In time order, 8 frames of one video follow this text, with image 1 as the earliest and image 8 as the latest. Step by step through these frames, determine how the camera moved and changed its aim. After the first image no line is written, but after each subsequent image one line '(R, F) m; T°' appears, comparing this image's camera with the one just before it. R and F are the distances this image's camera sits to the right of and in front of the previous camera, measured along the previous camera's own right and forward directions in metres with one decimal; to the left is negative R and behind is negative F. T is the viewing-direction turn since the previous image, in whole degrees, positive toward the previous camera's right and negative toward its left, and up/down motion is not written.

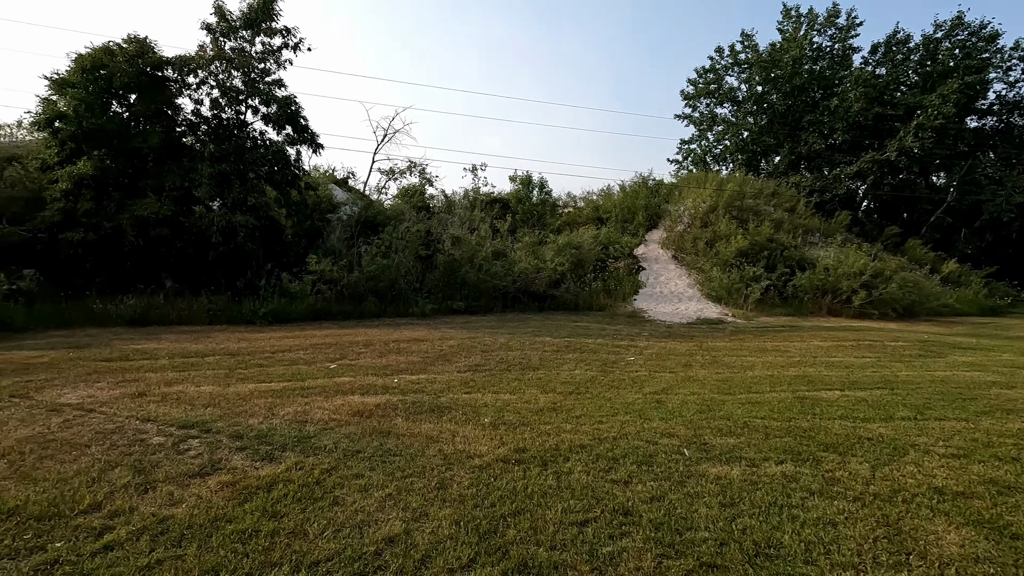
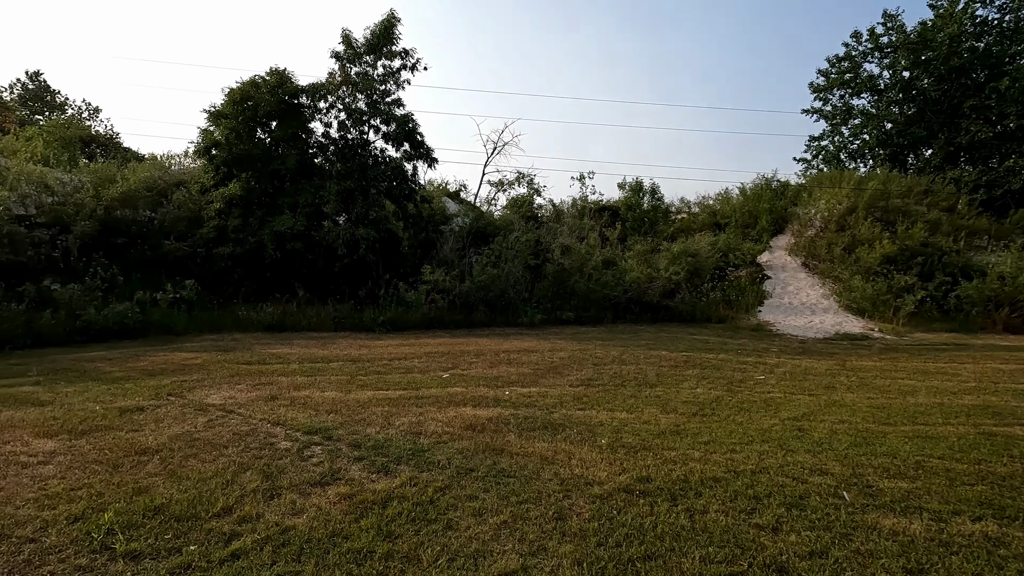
(-0.1, +0.2) m; -11°
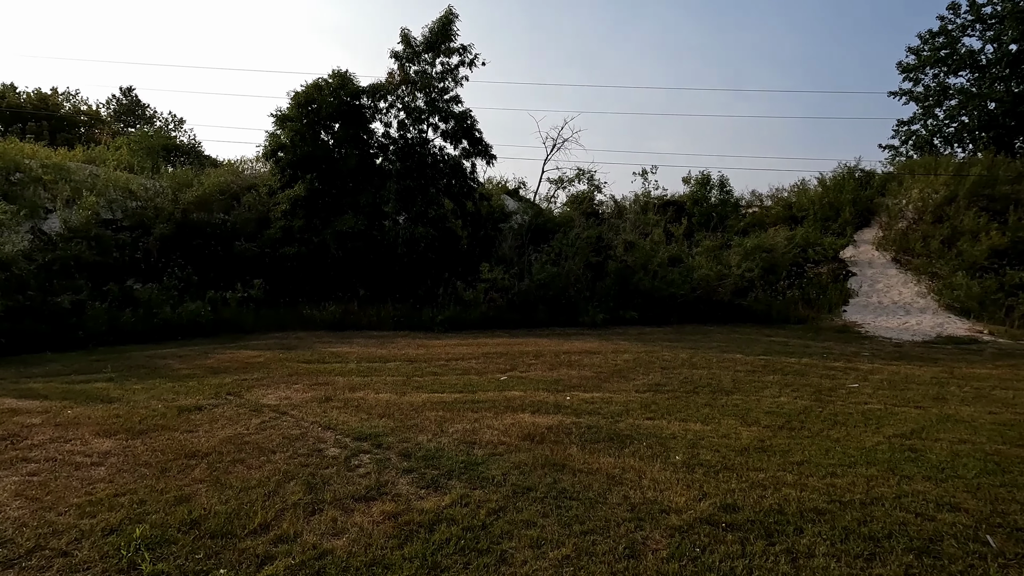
(0.0, +0.4) m; -6°
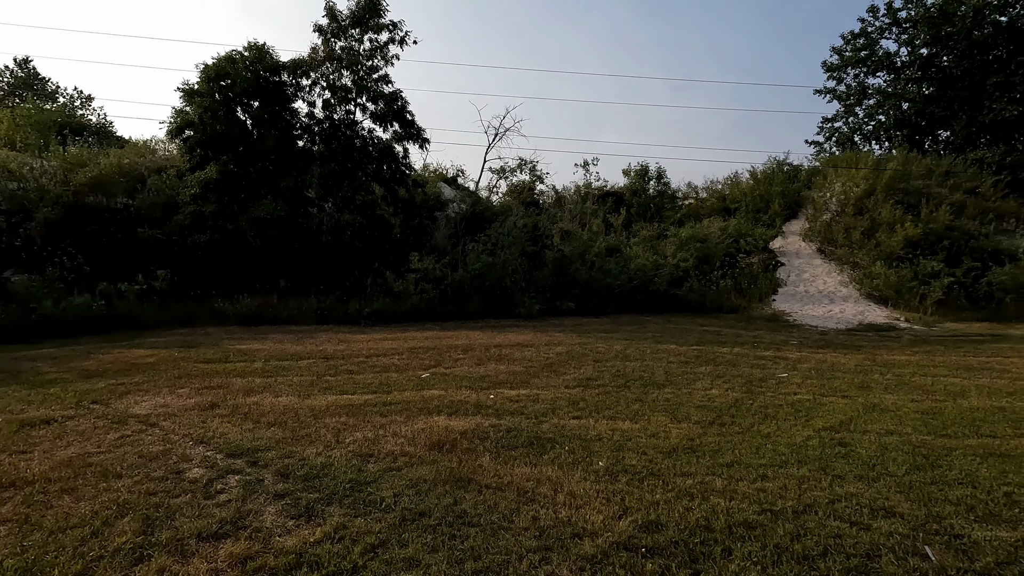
(+0.3, +0.5) m; +6°
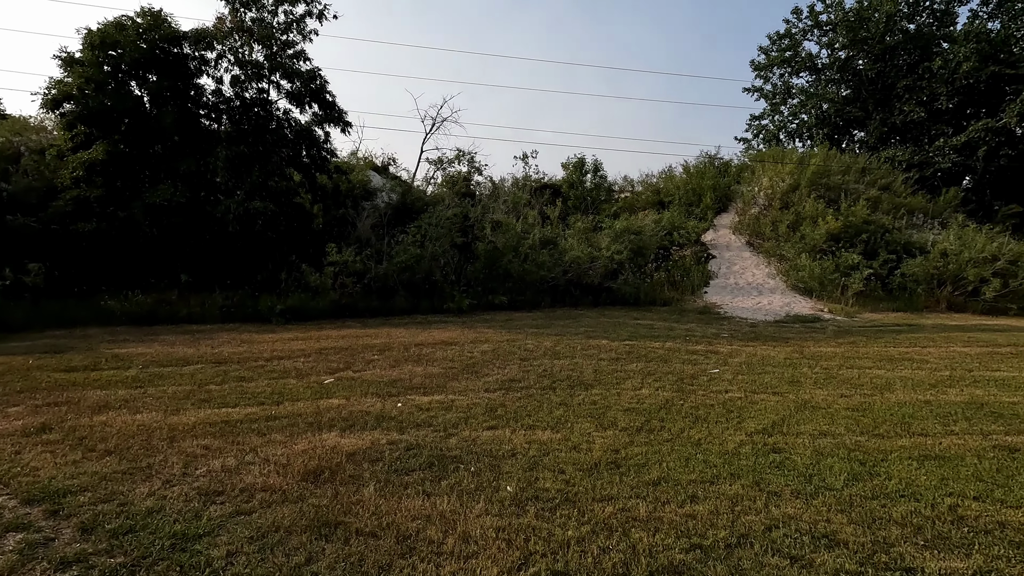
(+0.3, +0.6) m; +6°
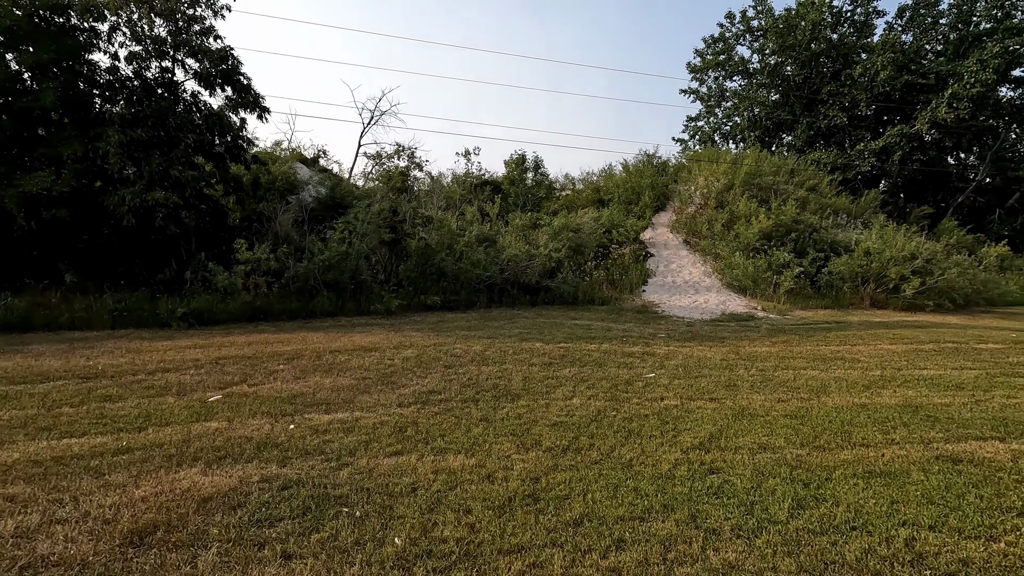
(+0.3, +0.5) m; +6°
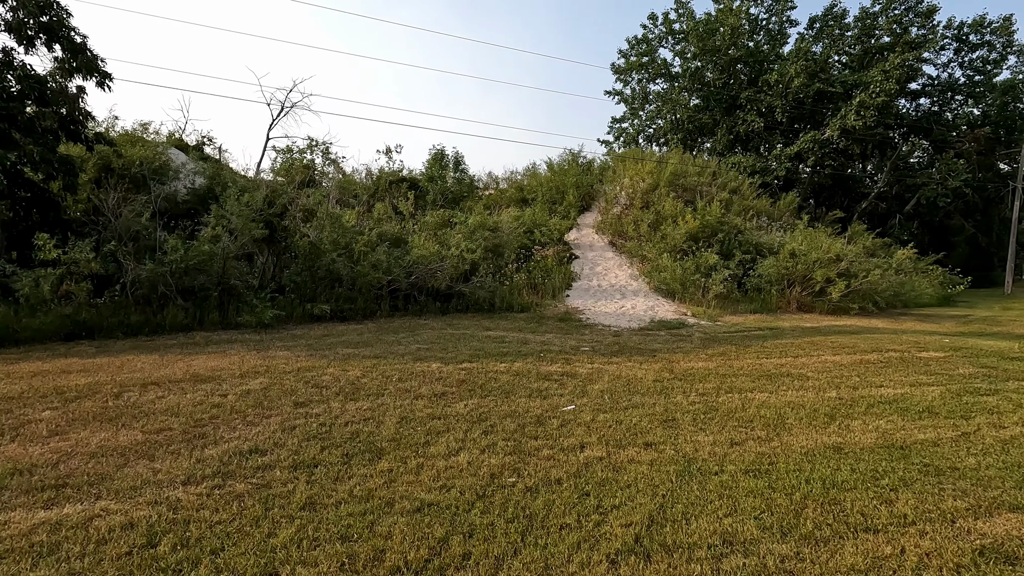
(+0.5, +1.4) m; +7°
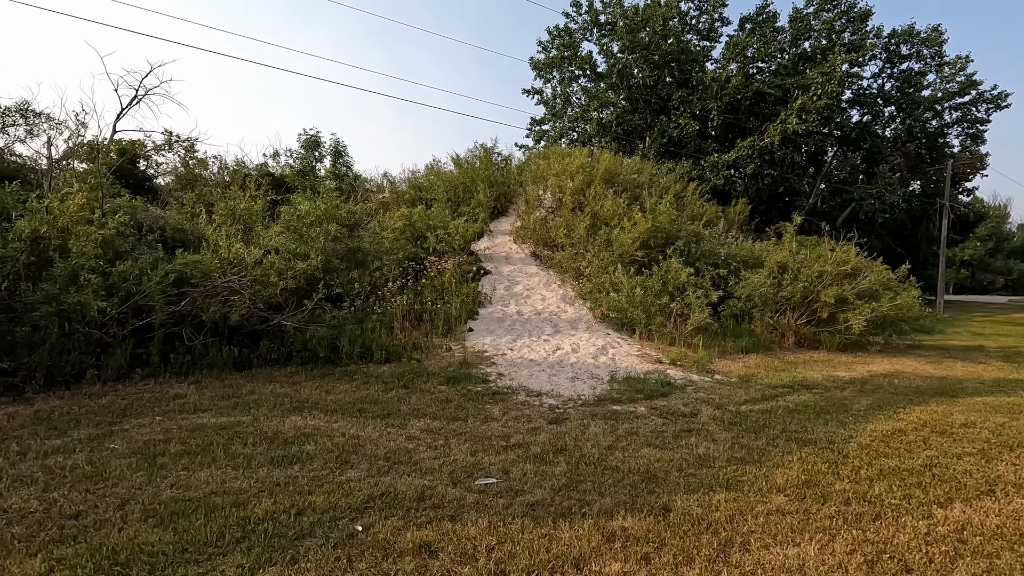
(+0.7, +4.6) m; +9°
